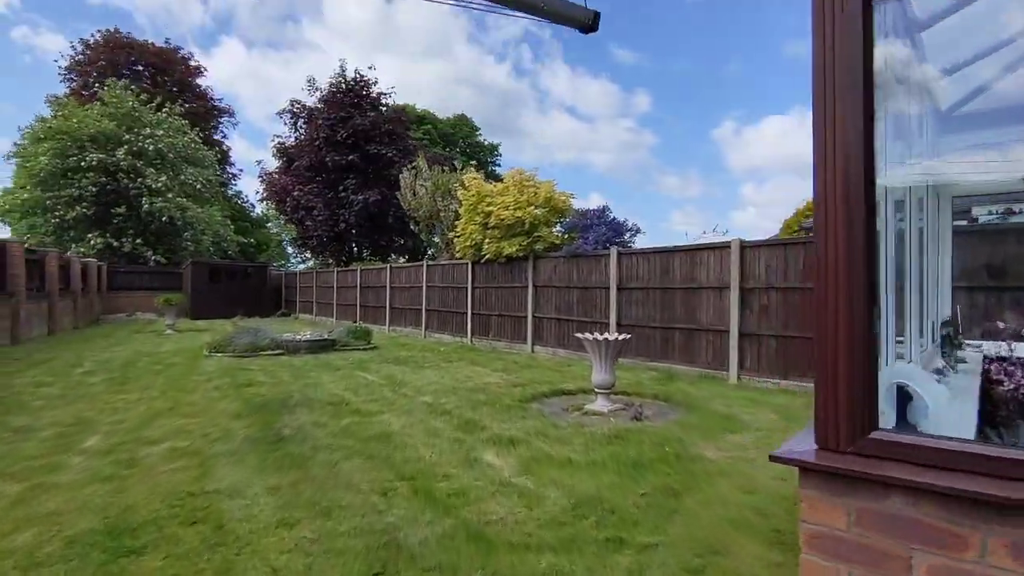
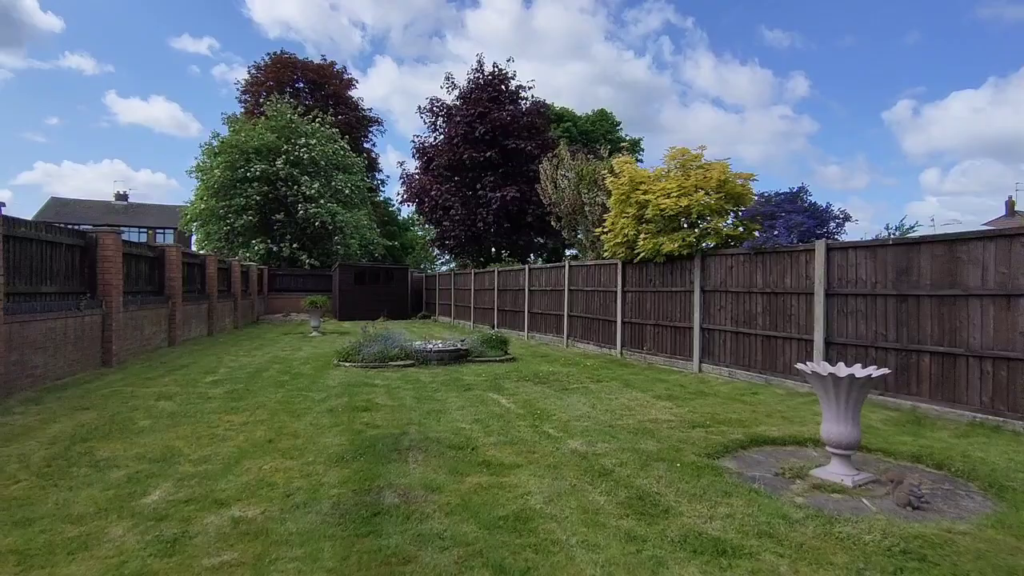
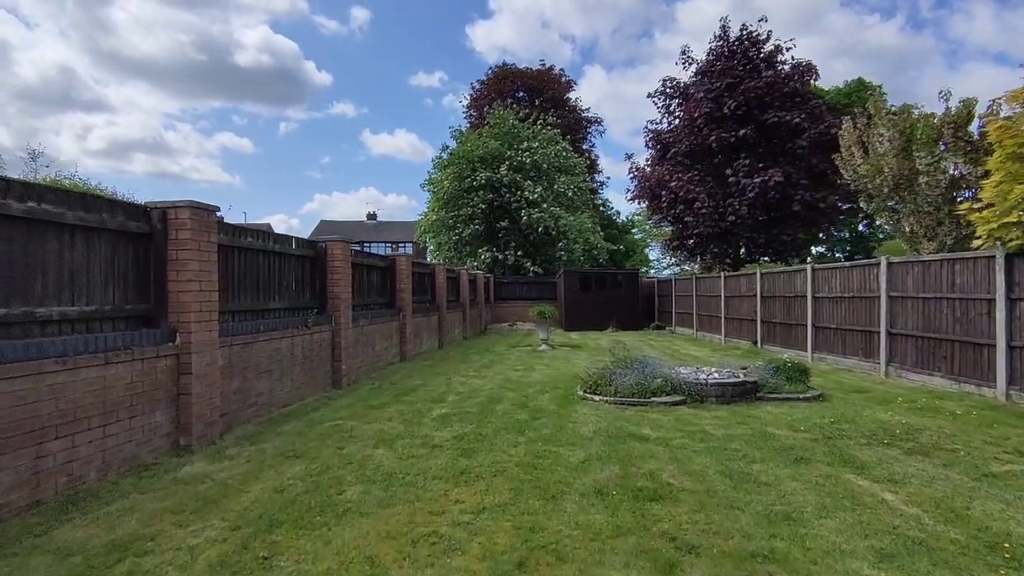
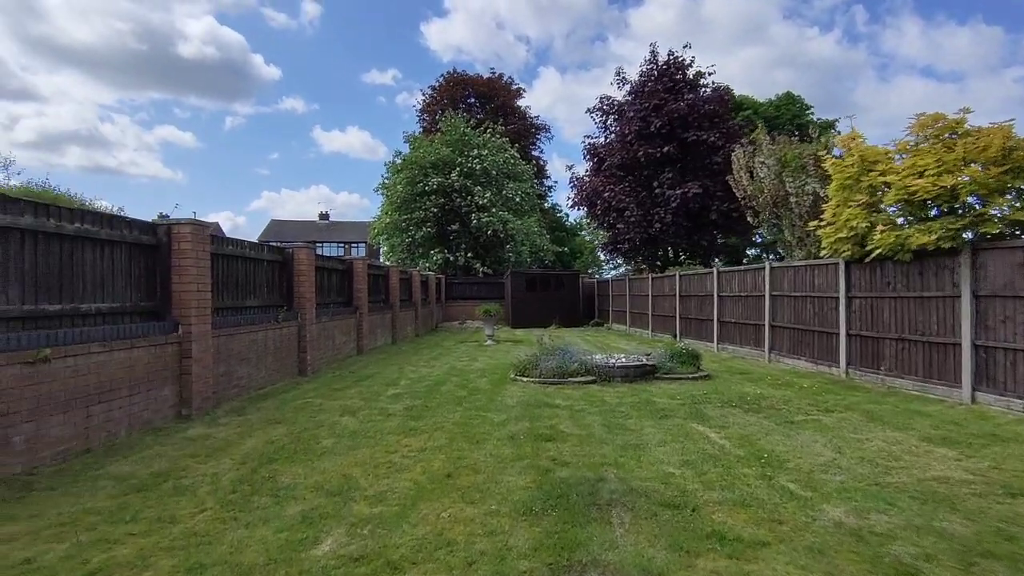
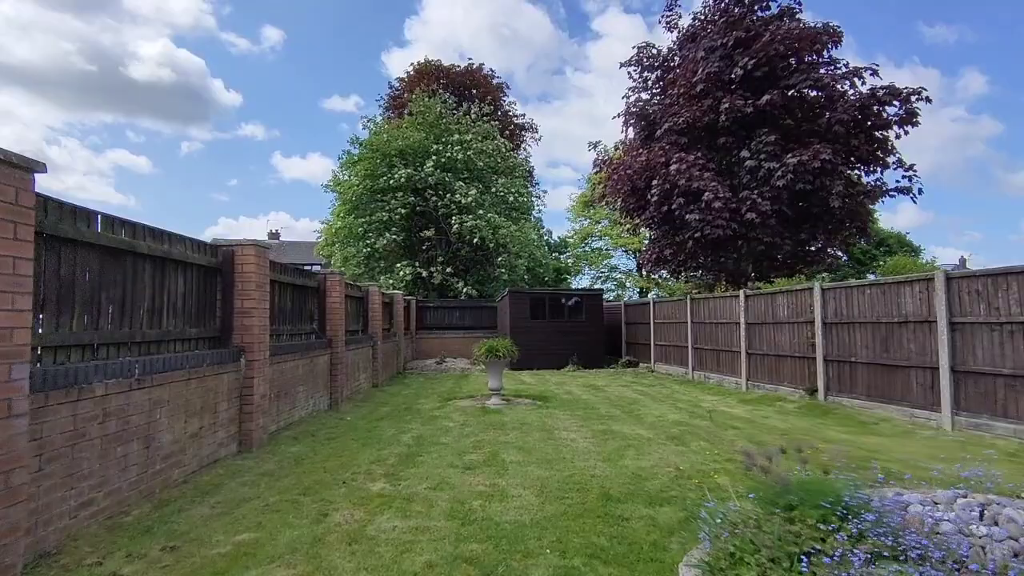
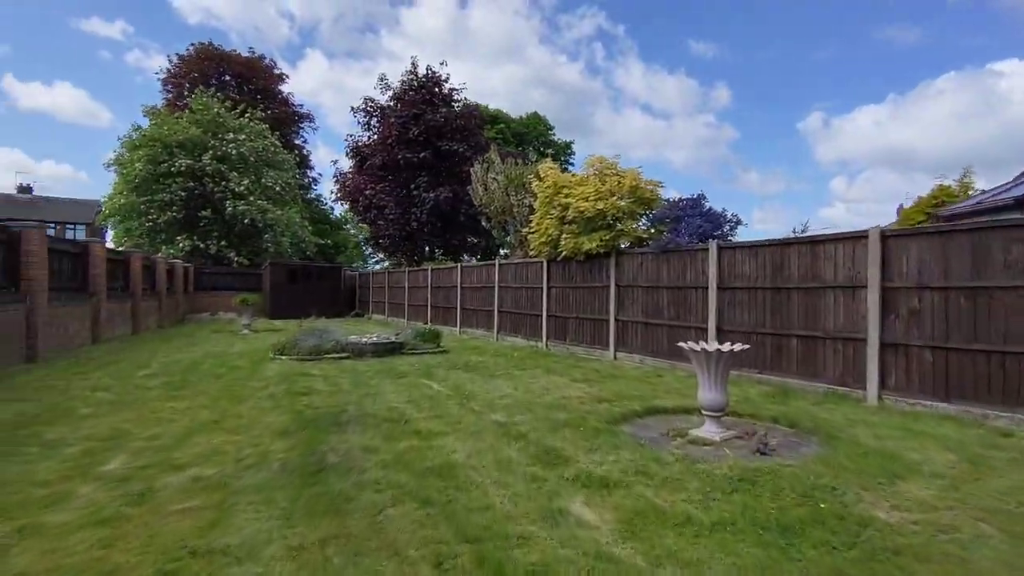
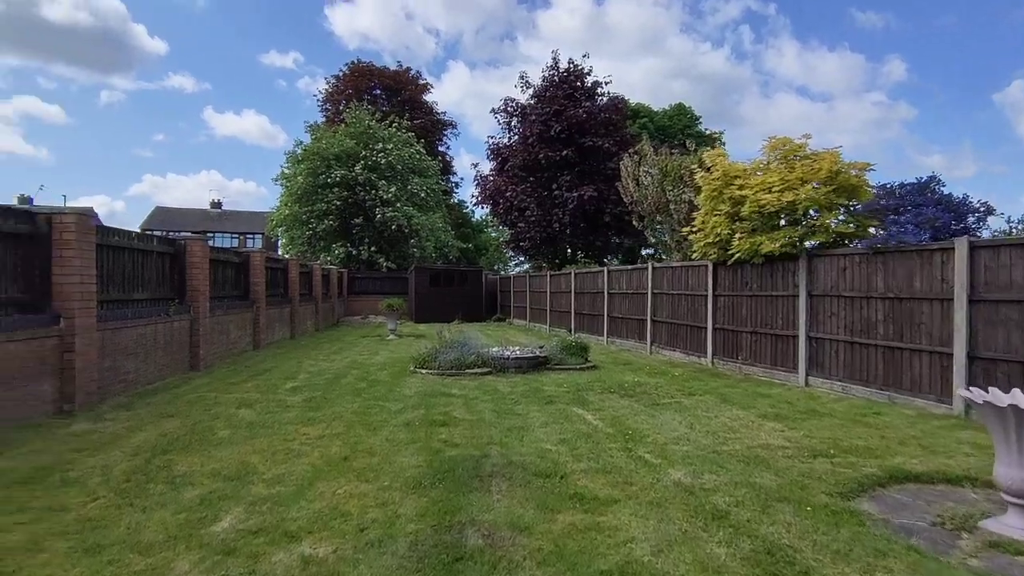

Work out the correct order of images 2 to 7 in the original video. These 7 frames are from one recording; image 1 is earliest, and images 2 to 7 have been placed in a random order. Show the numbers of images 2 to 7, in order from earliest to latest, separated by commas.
6, 2, 7, 4, 3, 5
